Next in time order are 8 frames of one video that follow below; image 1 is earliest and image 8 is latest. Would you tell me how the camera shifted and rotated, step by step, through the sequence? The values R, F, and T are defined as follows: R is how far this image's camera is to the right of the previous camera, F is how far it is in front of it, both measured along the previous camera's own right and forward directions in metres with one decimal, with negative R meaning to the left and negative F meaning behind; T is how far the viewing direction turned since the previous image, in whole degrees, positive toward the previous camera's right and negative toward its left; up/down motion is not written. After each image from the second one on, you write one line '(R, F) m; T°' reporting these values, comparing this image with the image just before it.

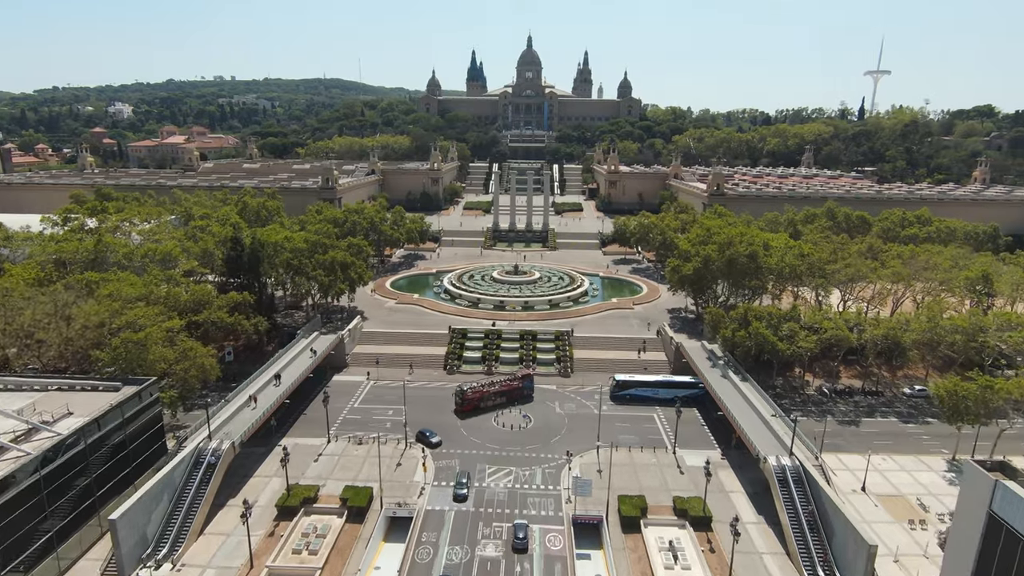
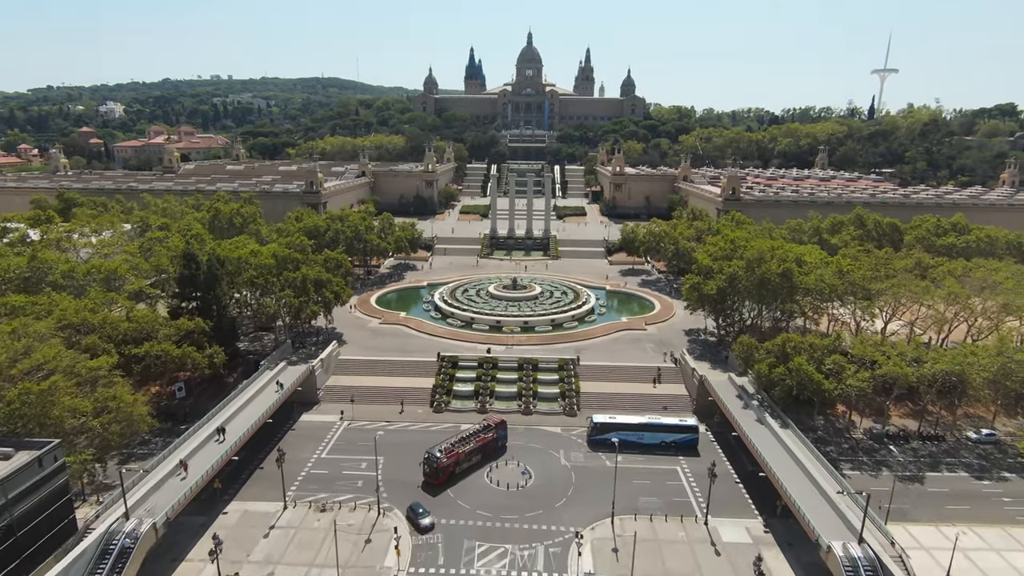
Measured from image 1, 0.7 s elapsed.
(+0.2, +6.3) m; 0°
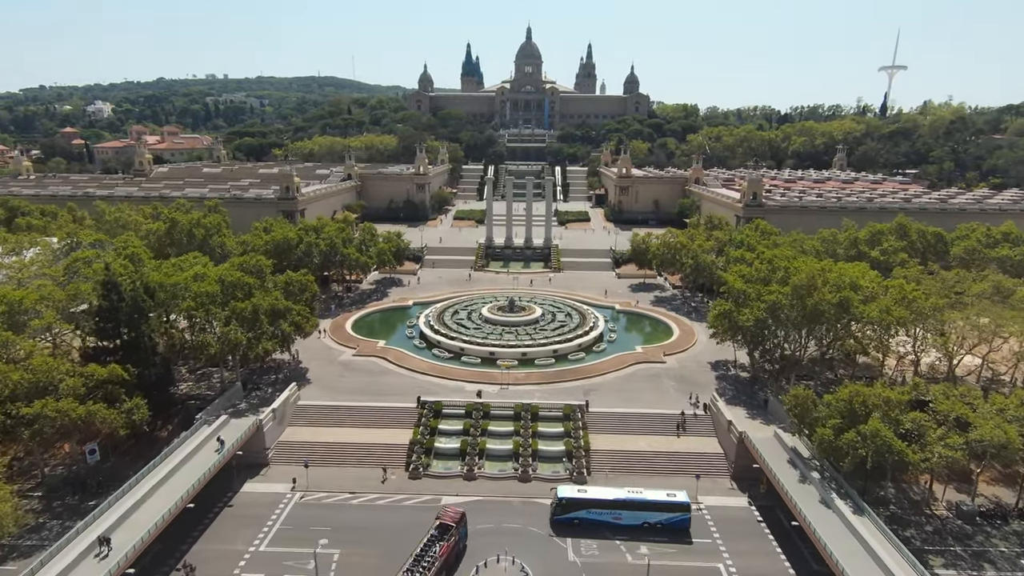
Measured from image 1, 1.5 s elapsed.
(+0.3, +7.6) m; 0°
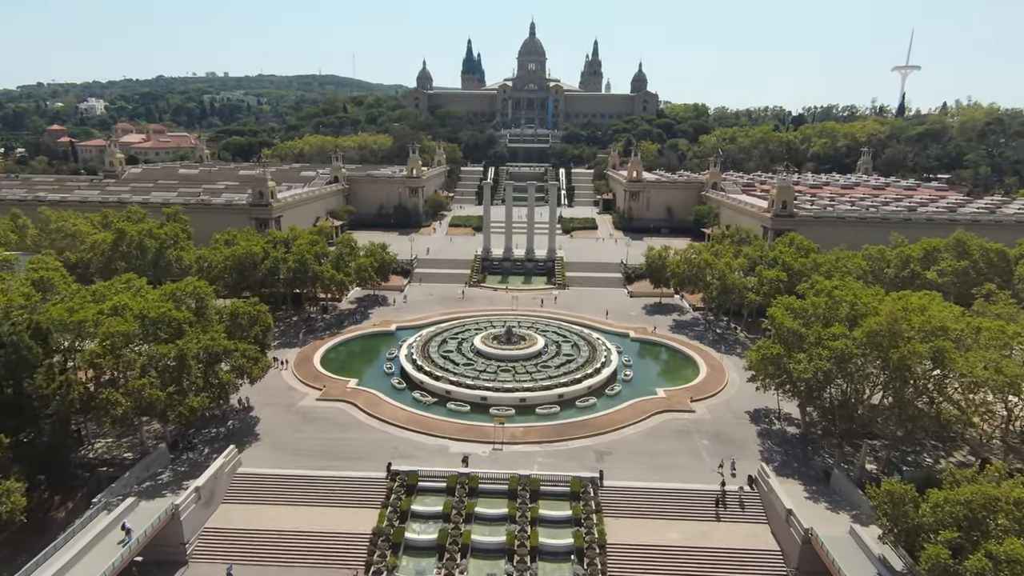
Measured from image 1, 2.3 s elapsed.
(+0.4, +7.7) m; 0°
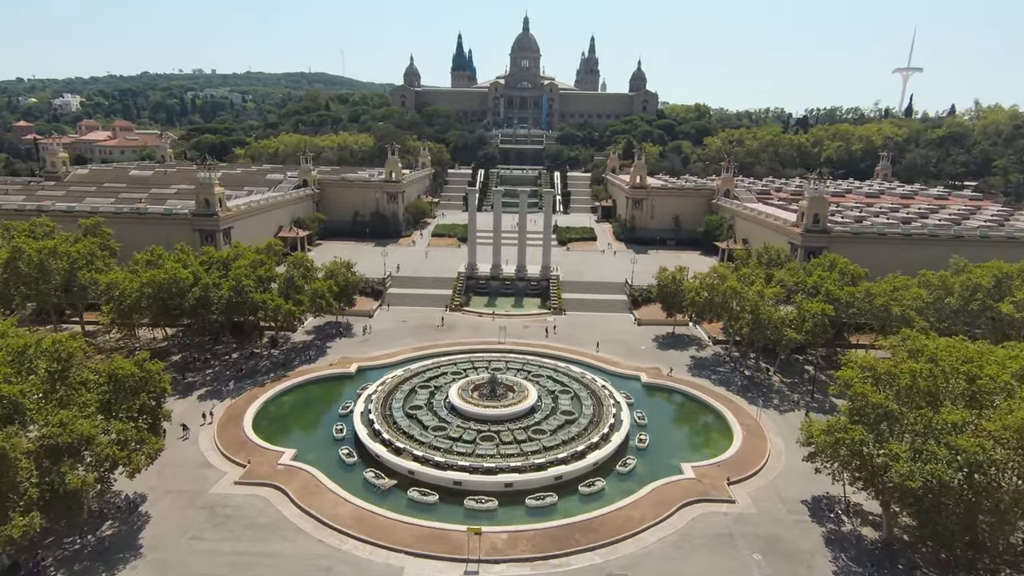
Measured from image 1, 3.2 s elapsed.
(+0.5, +9.0) m; +1°
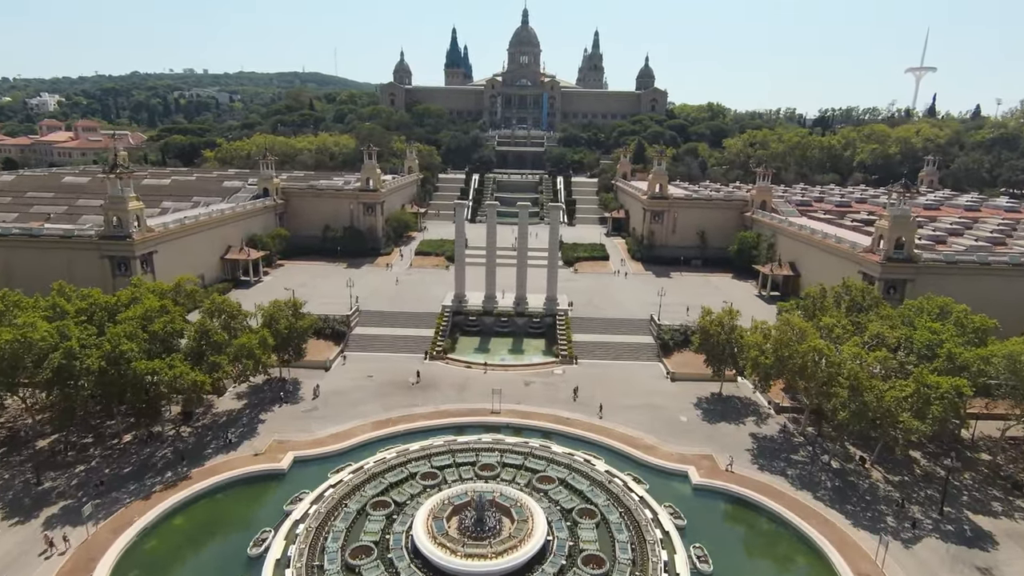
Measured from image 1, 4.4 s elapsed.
(0.0, +12.0) m; 0°
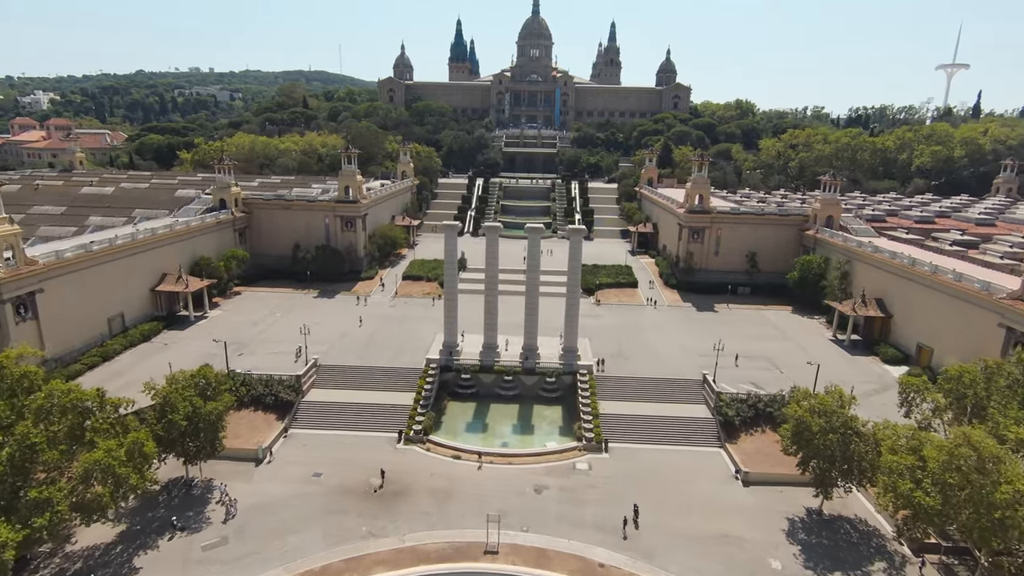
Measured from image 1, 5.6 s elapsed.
(+0.1, +12.1) m; -1°
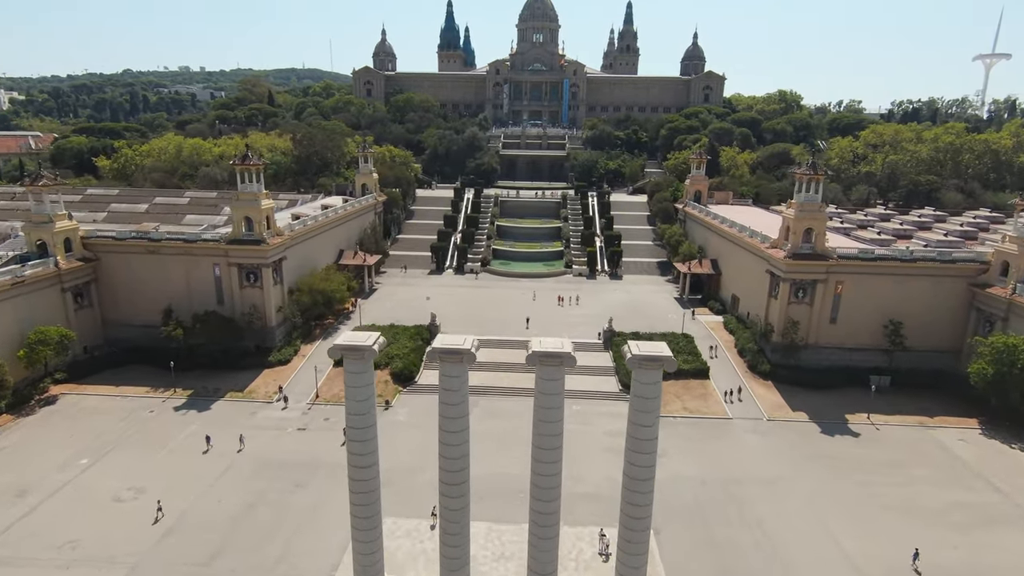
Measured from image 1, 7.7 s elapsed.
(+0.5, +21.3) m; 0°
